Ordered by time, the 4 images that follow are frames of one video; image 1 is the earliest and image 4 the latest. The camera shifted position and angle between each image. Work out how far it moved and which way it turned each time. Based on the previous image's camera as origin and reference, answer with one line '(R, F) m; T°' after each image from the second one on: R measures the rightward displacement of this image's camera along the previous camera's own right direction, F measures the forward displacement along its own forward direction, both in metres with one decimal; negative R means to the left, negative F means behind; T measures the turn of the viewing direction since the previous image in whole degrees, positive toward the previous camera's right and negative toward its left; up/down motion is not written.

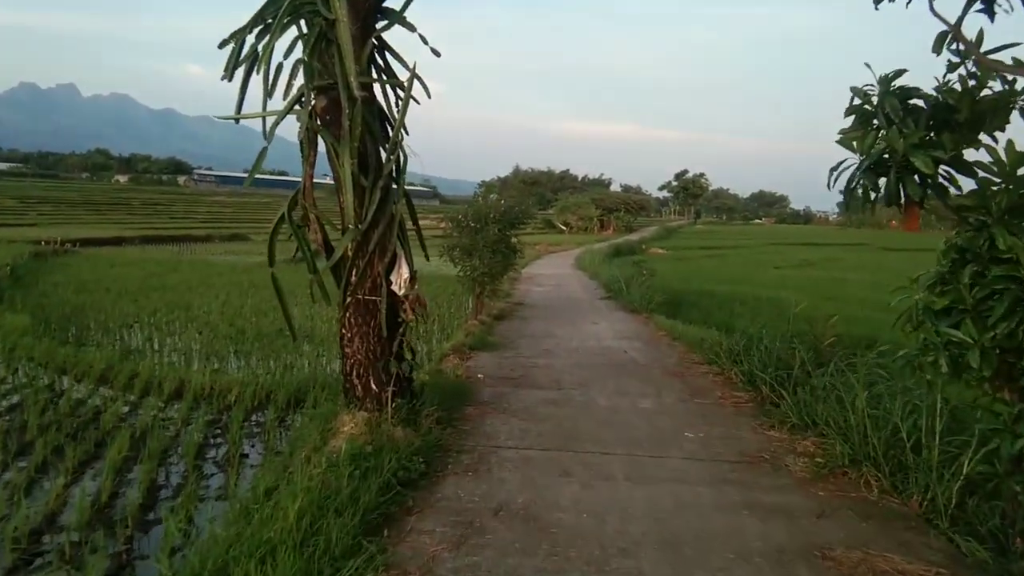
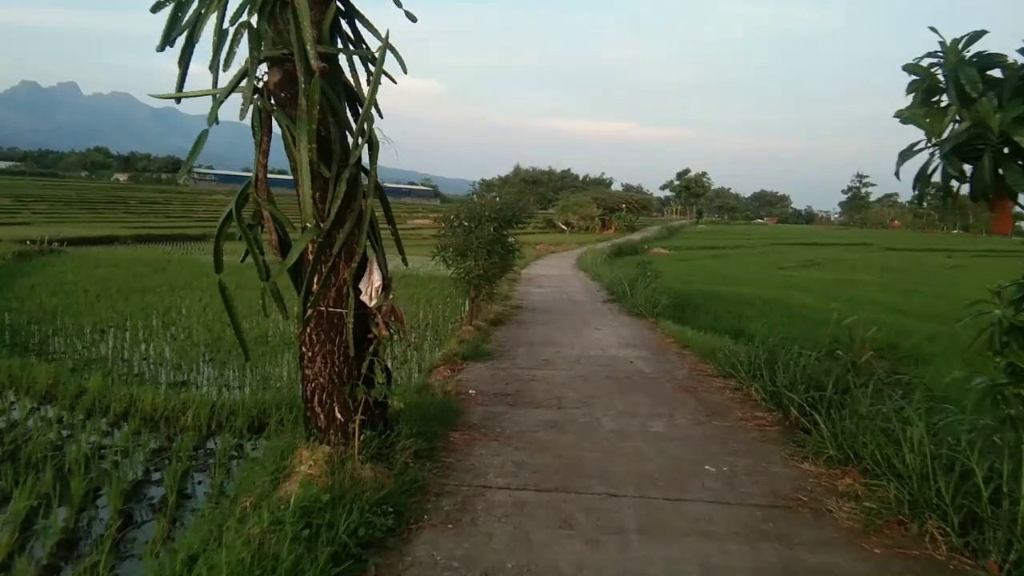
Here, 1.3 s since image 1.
(0.0, +0.7) m; 0°
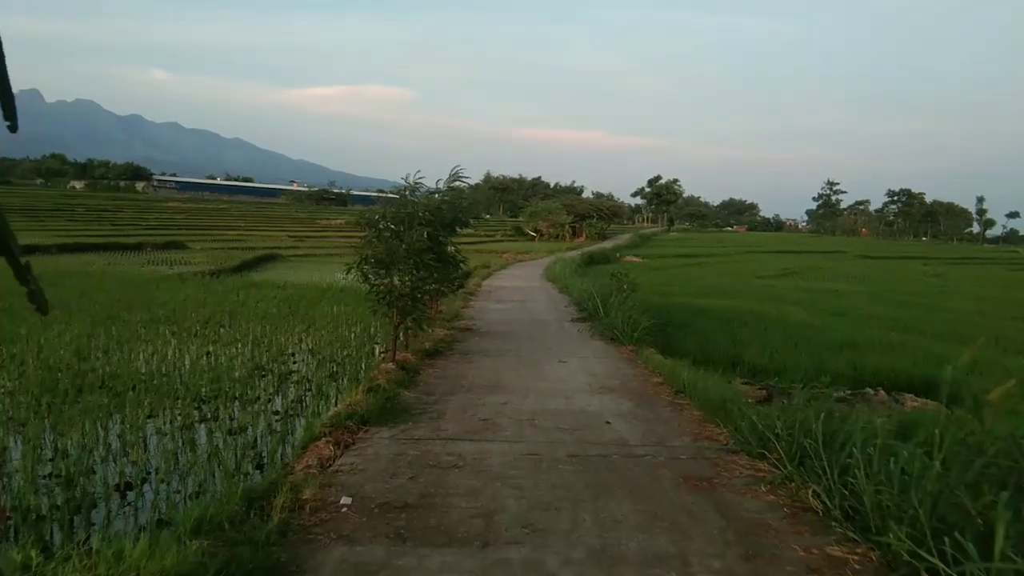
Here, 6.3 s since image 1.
(+0.4, +2.7) m; +2°
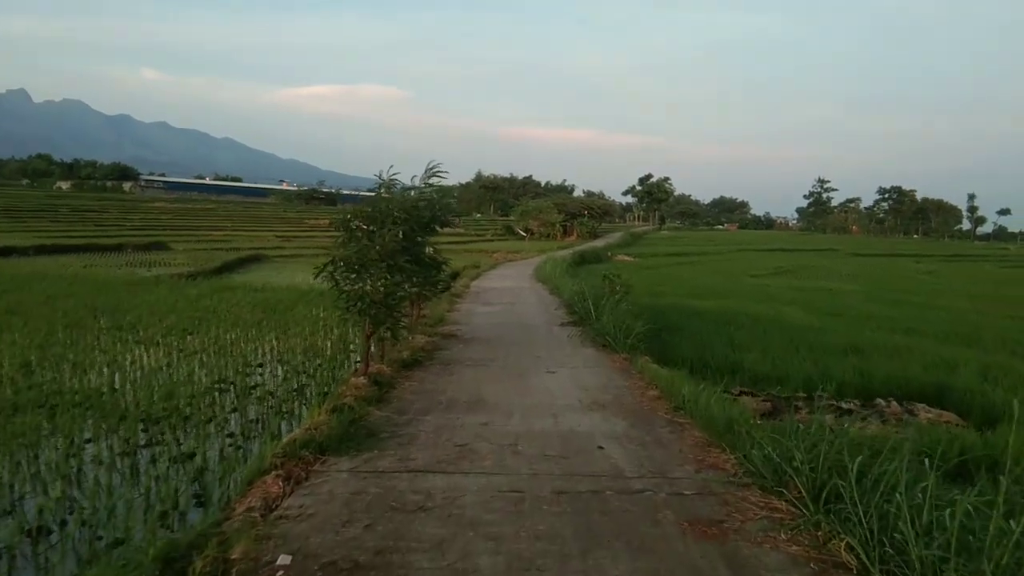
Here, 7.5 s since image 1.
(+0.1, +0.7) m; +1°
